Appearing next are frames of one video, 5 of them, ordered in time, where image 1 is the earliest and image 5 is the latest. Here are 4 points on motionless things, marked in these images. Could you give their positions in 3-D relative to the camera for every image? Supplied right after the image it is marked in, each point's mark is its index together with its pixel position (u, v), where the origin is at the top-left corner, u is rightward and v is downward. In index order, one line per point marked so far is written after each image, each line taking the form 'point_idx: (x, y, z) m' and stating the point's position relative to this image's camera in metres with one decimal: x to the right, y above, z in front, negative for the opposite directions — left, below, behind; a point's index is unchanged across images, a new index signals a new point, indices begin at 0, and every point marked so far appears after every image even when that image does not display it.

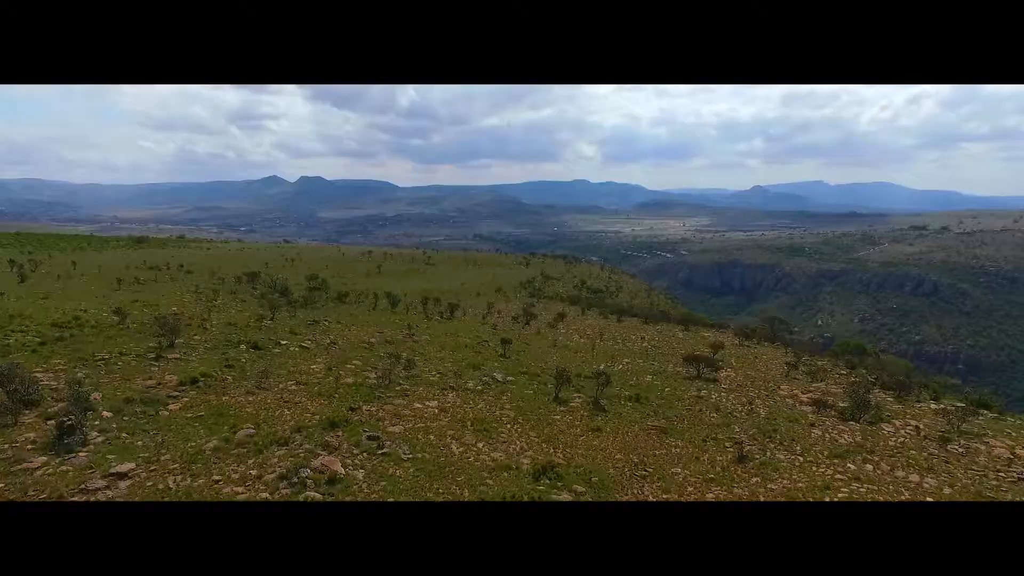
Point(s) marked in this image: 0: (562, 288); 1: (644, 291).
0: (+1.3, -0.1, +16.1) m
1: (+4.3, -0.2, +19.7) m
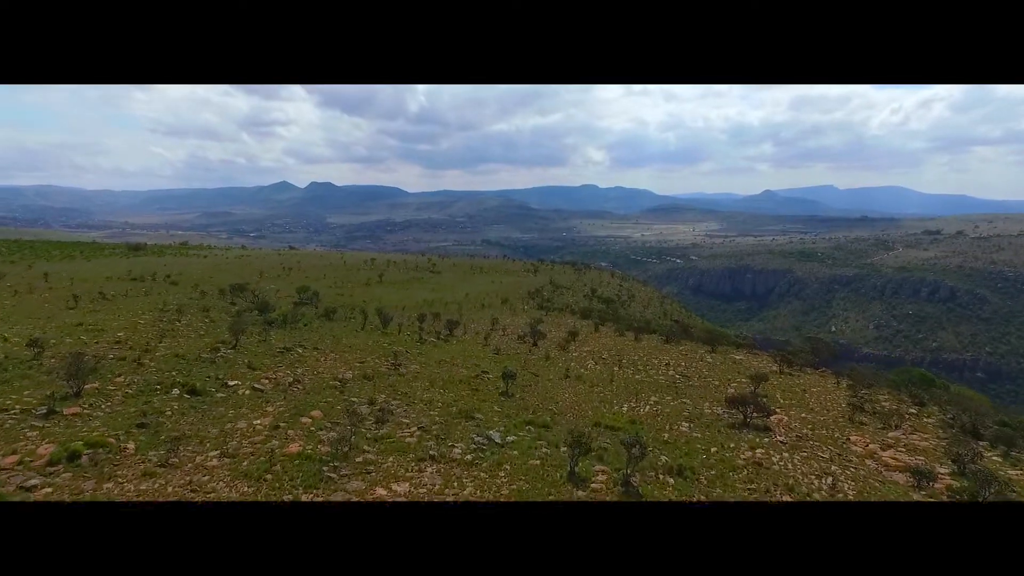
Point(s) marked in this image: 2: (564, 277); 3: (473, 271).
0: (+1.5, -0.3, +15.7) m
1: (+4.6, -0.4, +19.2) m
2: (+1.7, +0.3, +20.1) m
3: (-1.3, +0.5, +20.0) m
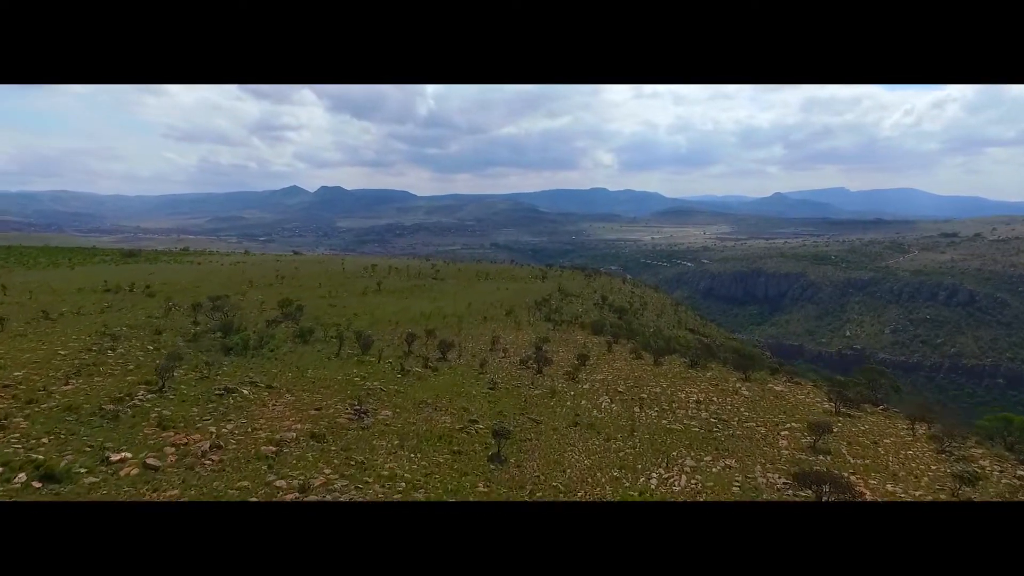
0: (+1.7, -0.5, +15.1) m
1: (+4.8, -0.6, +18.6) m
2: (+1.9, +0.2, +19.6) m
3: (-1.0, +0.4, +19.5) m
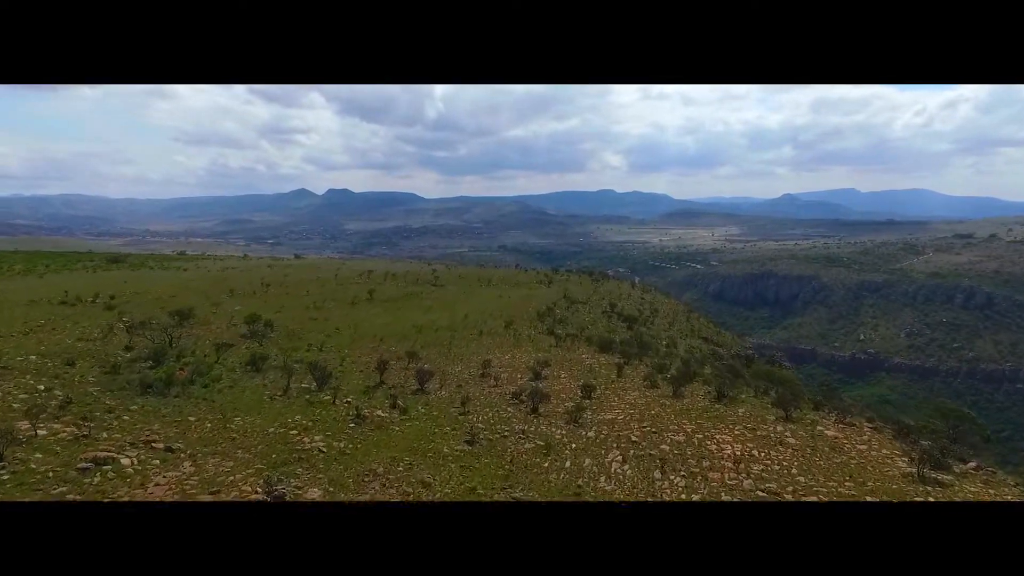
0: (+1.8, -0.6, +14.5) m
1: (+5.0, -0.7, +18.0) m
2: (+2.1, 0.0, +19.0) m
3: (-0.9, +0.2, +18.9) m
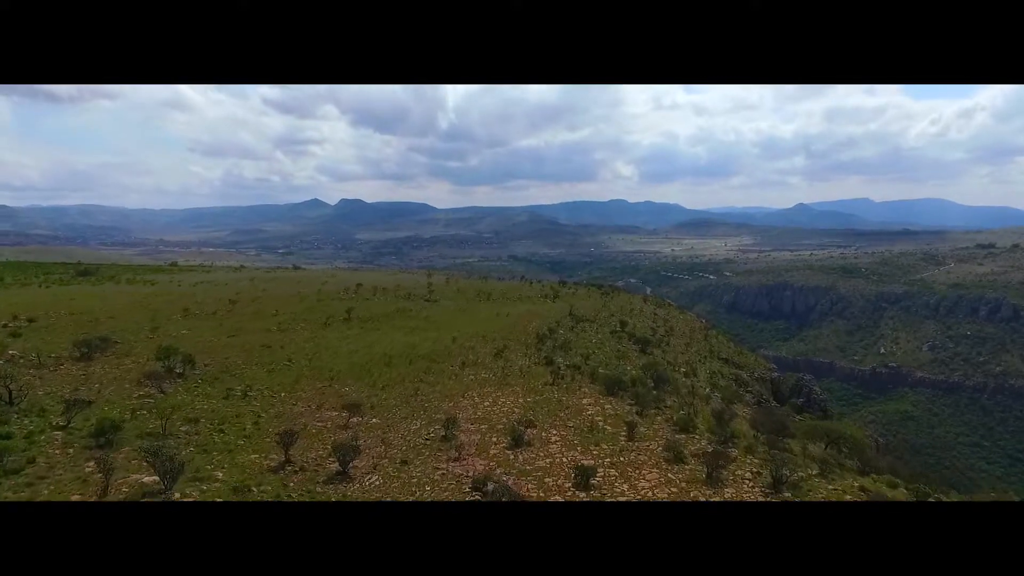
0: (+1.9, -0.9, +13.5) m
1: (+5.1, -1.1, +17.0) m
2: (+2.2, -0.4, +18.0) m
3: (-0.7, -0.2, +18.0) m
